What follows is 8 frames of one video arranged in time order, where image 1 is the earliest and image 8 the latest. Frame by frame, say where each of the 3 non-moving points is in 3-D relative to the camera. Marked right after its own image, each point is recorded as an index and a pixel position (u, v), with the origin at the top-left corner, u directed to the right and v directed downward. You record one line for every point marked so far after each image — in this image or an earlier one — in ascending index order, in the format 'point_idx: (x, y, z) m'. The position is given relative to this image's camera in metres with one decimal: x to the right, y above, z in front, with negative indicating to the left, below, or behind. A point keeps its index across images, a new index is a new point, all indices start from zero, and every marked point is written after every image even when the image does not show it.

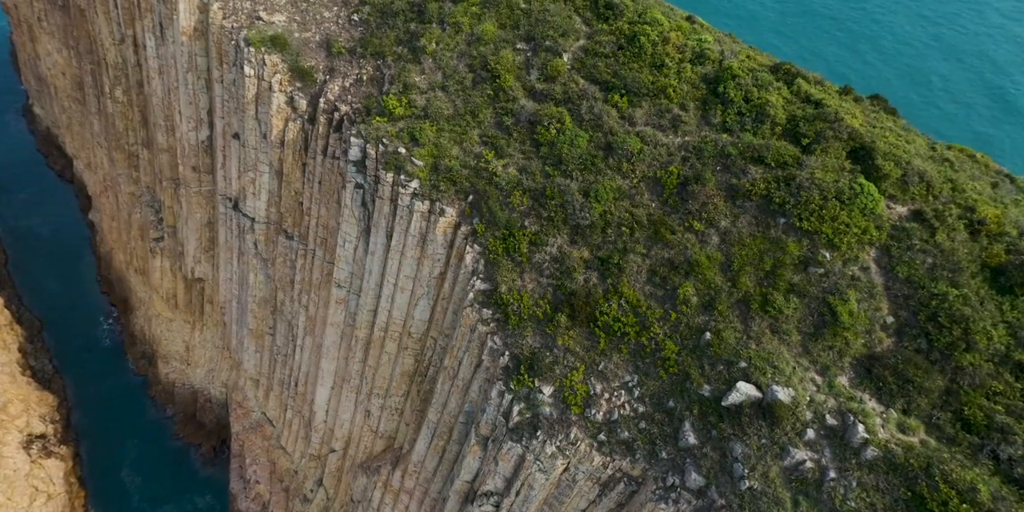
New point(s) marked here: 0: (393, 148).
0: (-3.6, +3.3, +20.0) m
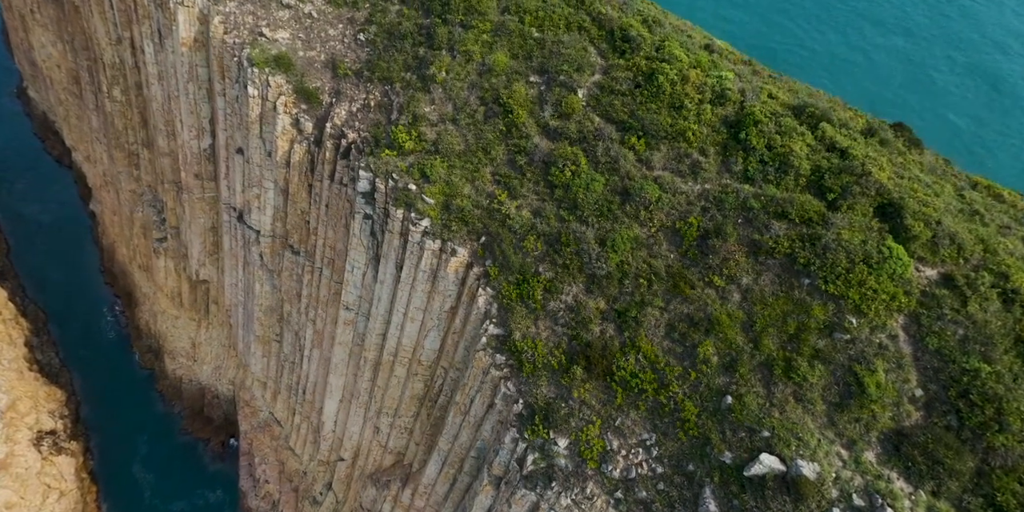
0: (-3.2, +2.1, +19.5) m
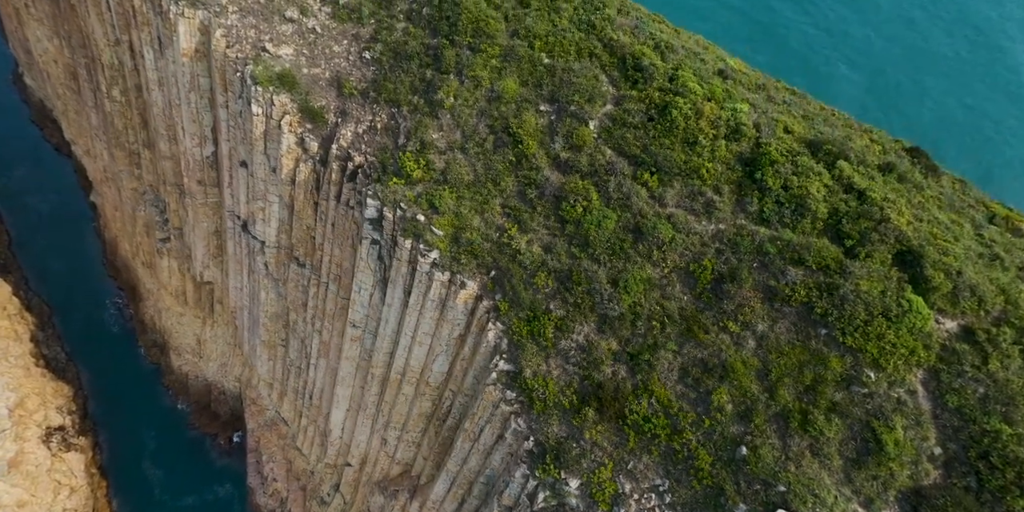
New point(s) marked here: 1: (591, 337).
0: (-3.0, +1.2, +19.2) m
1: (+1.9, -2.0, +16.4) m
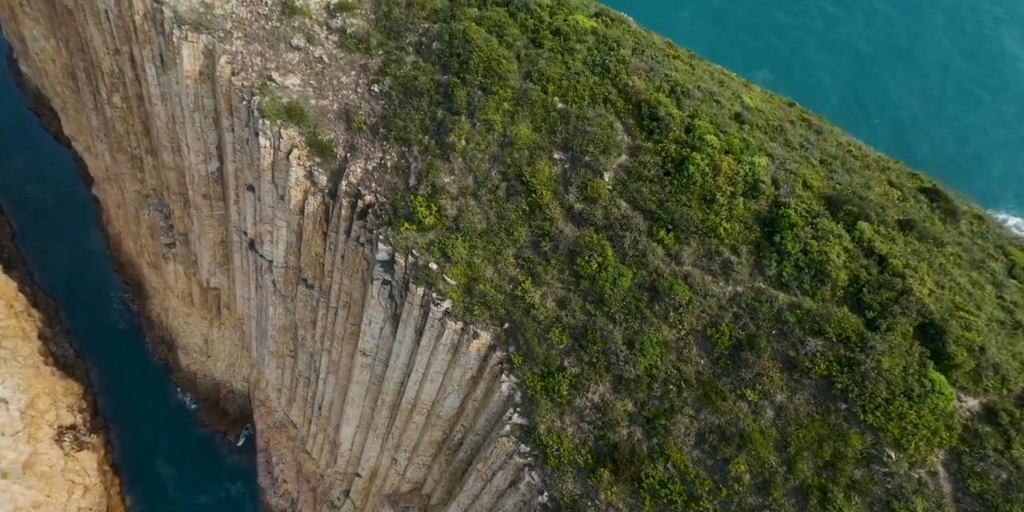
0: (-2.6, -0.2, +19.0) m
1: (+2.3, -3.5, +16.3) m
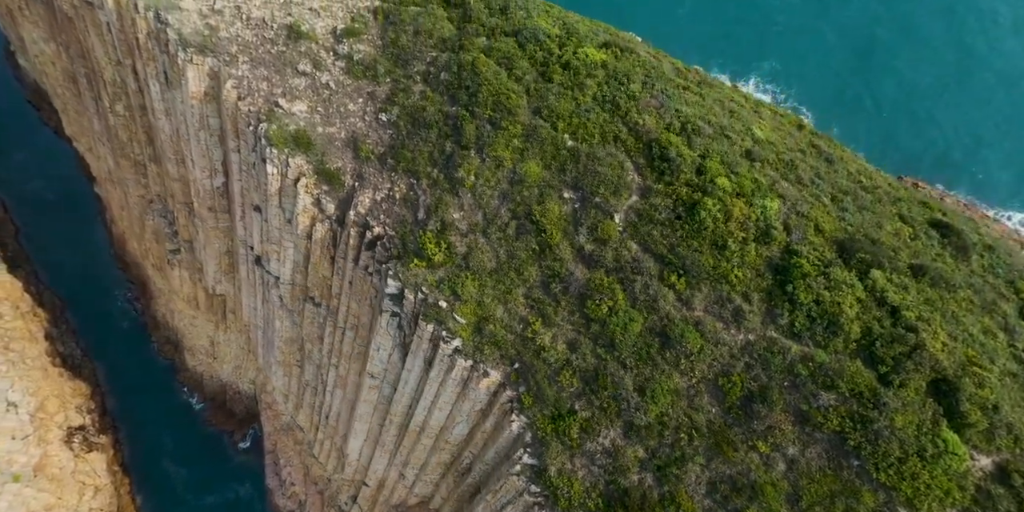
0: (-2.3, -1.3, +19.0) m
1: (+2.6, -4.6, +16.4) m
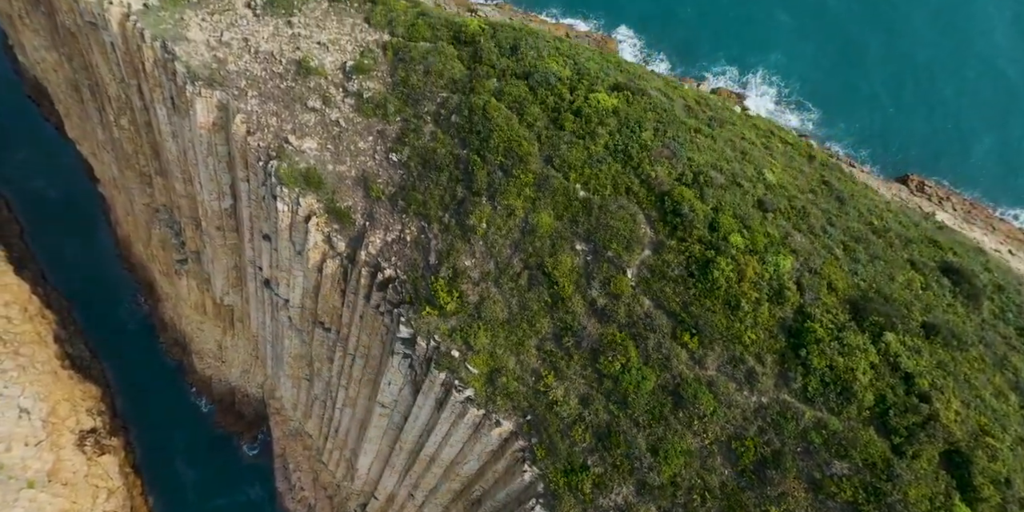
0: (-1.9, -2.7, +19.1) m
1: (+2.9, -6.1, +16.5) m
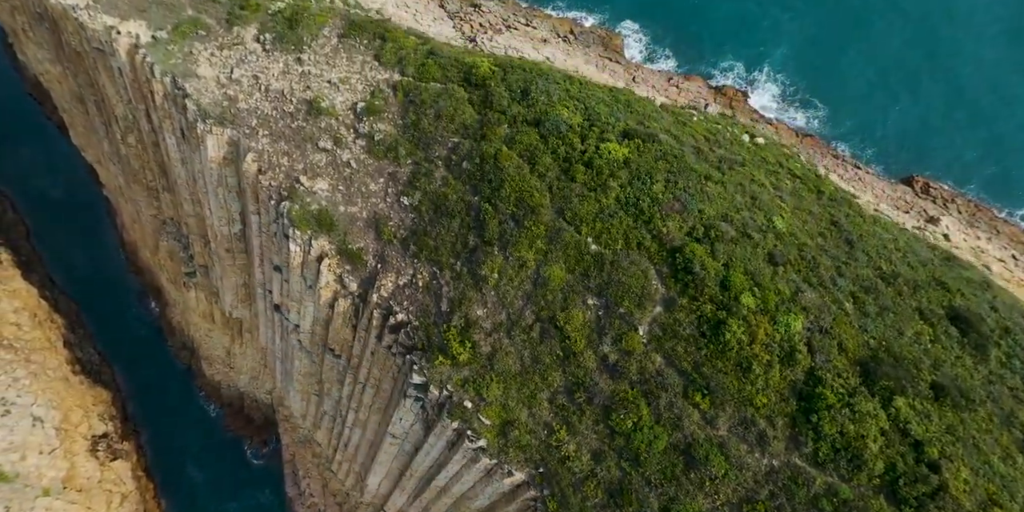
0: (-1.6, -4.3, +19.4) m
1: (+3.3, -7.7, +16.8) m
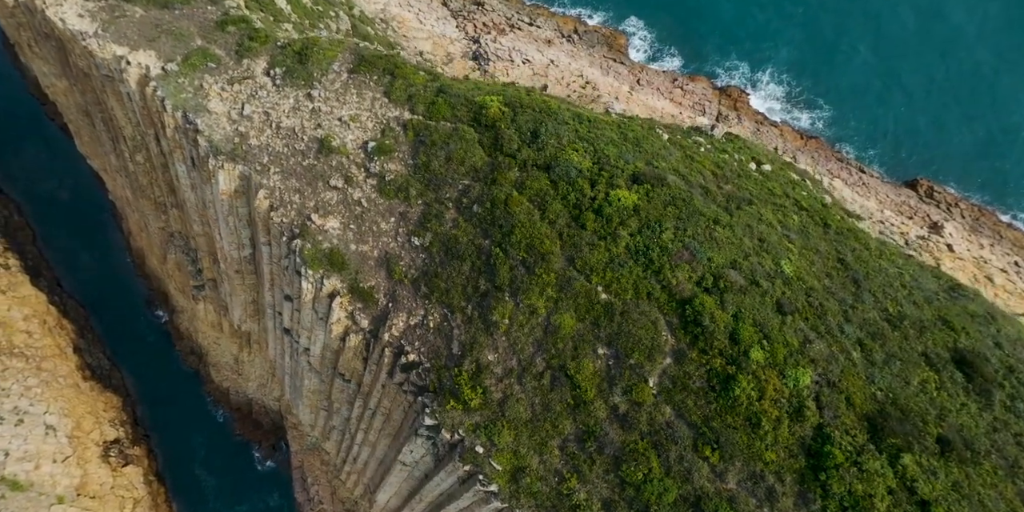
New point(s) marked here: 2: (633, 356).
0: (-1.3, -5.7, +19.7) m
1: (+3.6, -9.1, +17.2) m
2: (+3.4, -2.7, +18.6) m
